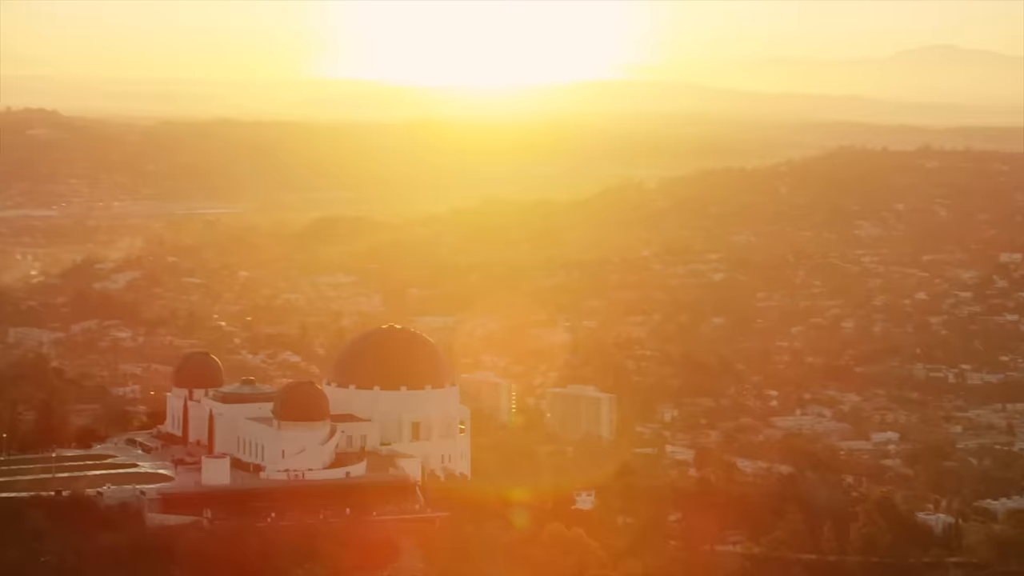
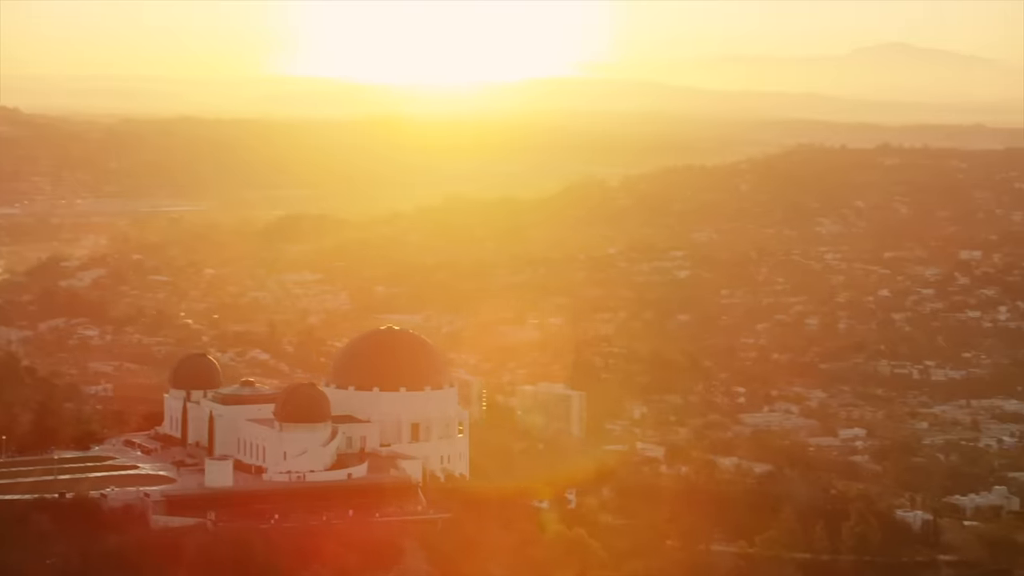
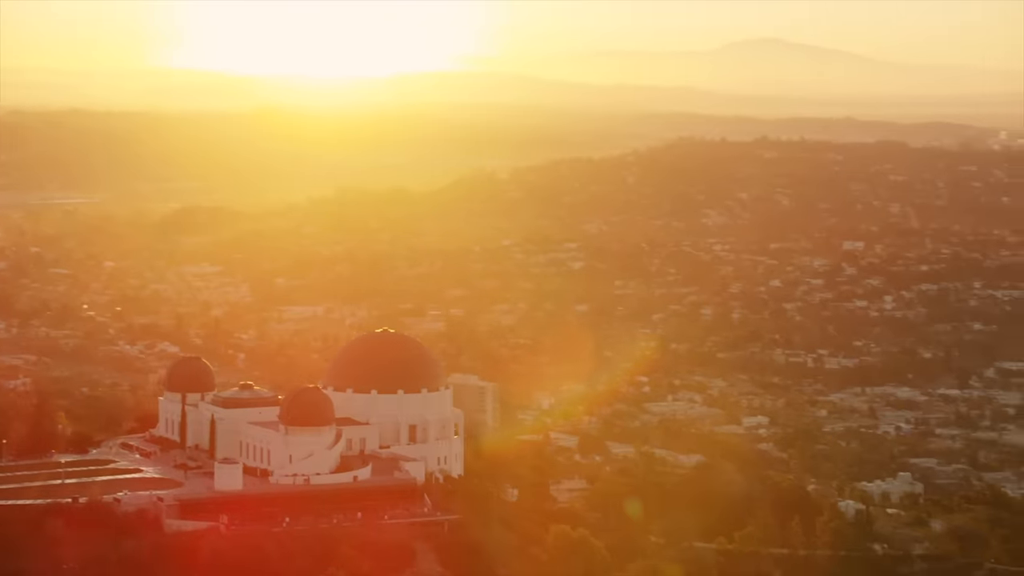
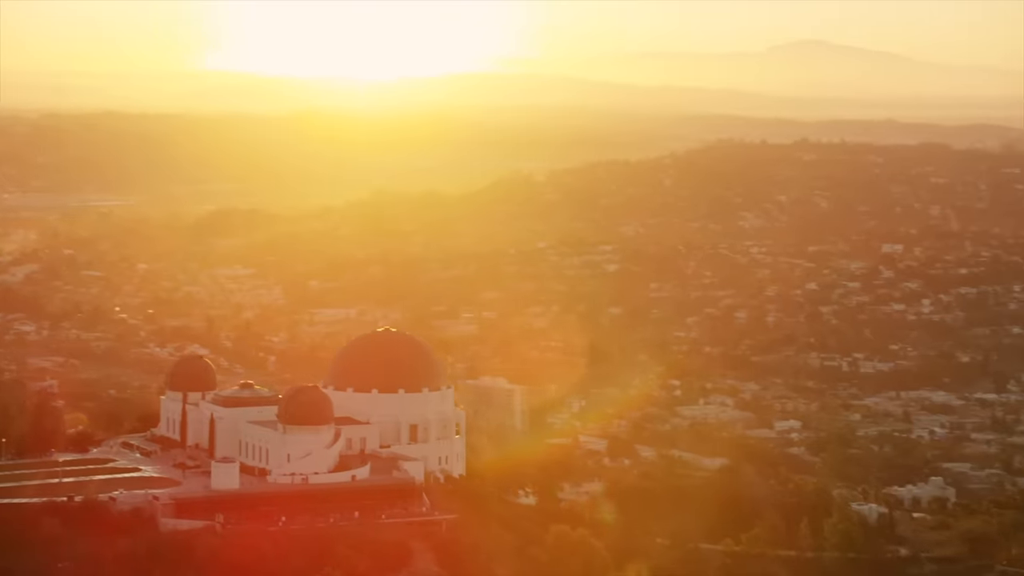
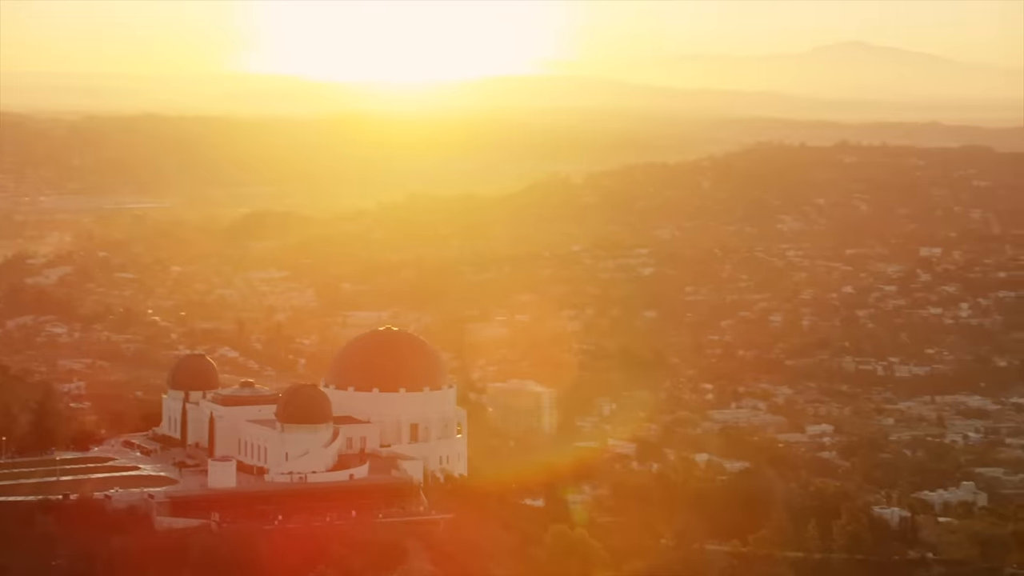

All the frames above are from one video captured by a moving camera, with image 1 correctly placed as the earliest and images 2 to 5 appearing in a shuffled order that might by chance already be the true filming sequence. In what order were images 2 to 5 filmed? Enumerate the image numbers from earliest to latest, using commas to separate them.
2, 5, 4, 3
